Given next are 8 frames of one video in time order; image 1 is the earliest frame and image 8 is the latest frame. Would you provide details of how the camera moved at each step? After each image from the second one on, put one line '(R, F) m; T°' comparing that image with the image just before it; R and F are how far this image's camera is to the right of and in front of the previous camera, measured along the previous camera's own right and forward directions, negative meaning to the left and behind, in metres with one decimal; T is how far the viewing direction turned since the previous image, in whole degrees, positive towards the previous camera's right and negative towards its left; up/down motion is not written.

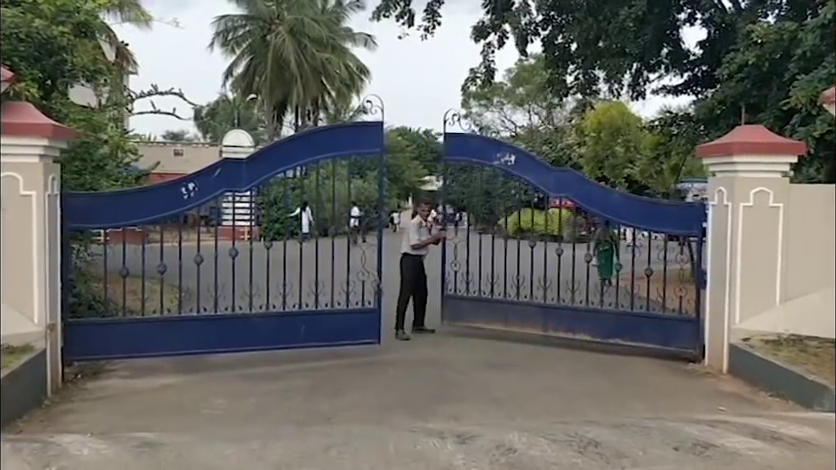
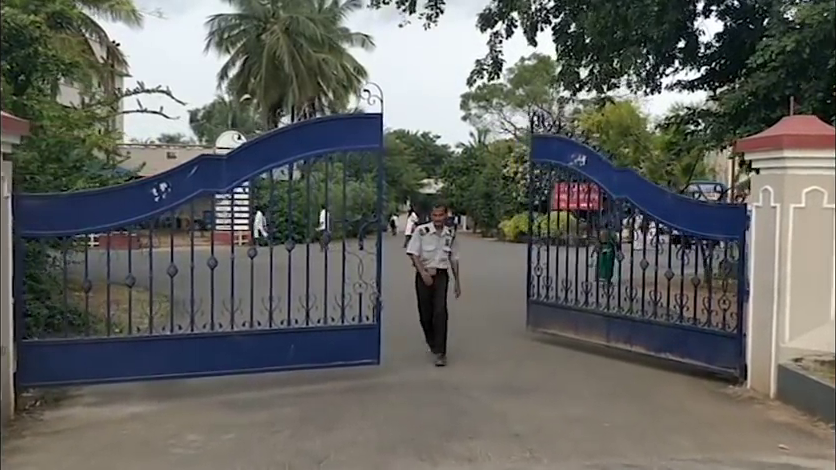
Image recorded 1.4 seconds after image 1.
(-0.1, +1.0) m; 0°
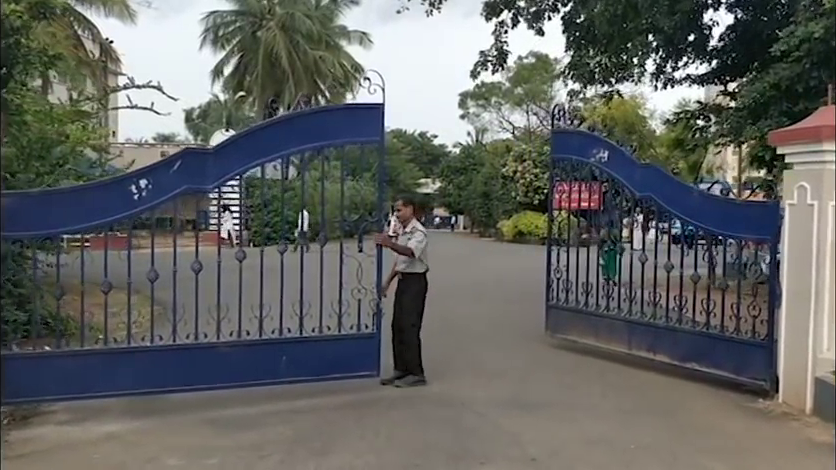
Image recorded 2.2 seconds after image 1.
(-0.1, +0.6) m; 0°
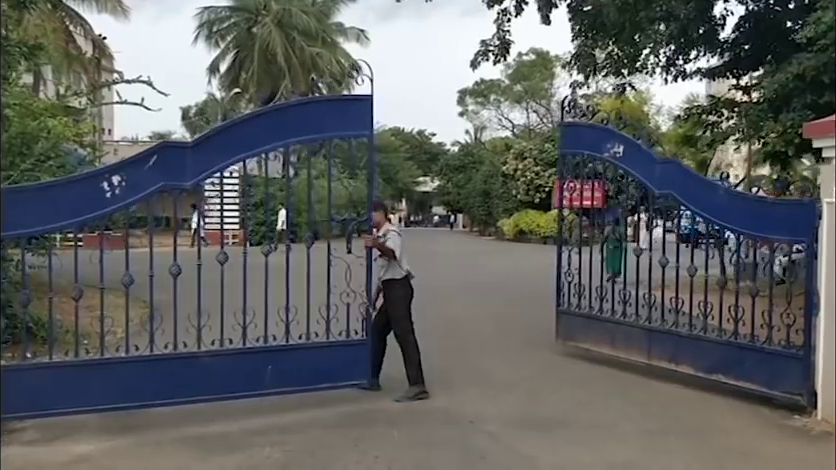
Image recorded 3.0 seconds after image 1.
(0.0, +0.6) m; 0°
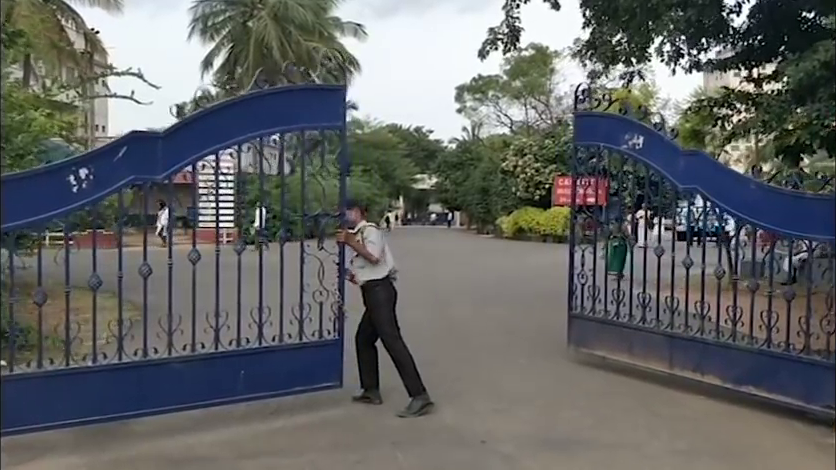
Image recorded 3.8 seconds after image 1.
(0.0, +0.6) m; 0°
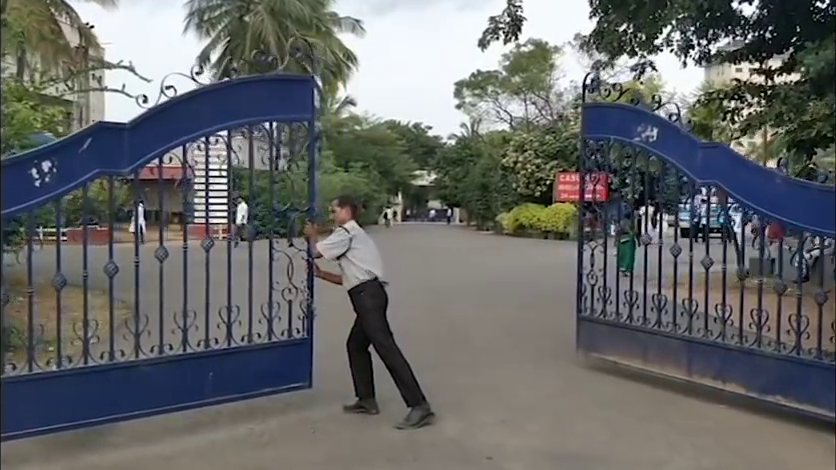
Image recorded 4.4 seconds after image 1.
(0.0, +0.5) m; 0°
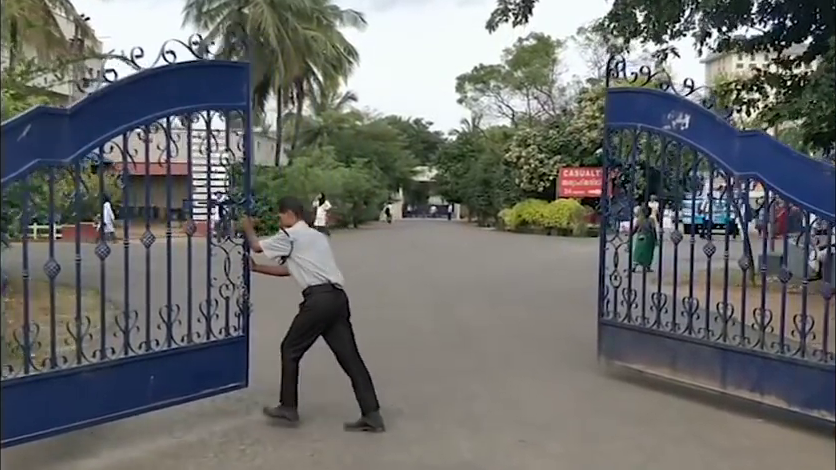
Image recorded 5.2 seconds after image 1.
(-0.1, +0.6) m; 0°
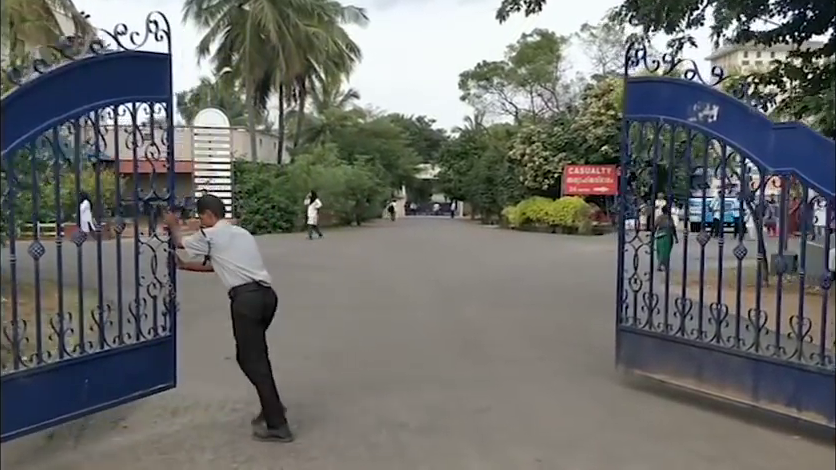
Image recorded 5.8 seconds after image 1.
(0.0, +0.4) m; 0°
